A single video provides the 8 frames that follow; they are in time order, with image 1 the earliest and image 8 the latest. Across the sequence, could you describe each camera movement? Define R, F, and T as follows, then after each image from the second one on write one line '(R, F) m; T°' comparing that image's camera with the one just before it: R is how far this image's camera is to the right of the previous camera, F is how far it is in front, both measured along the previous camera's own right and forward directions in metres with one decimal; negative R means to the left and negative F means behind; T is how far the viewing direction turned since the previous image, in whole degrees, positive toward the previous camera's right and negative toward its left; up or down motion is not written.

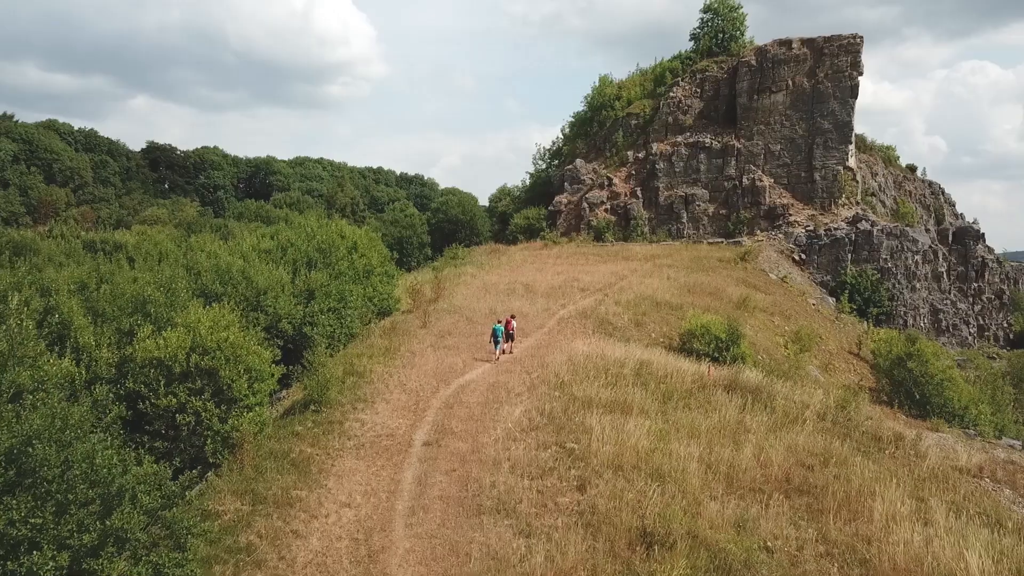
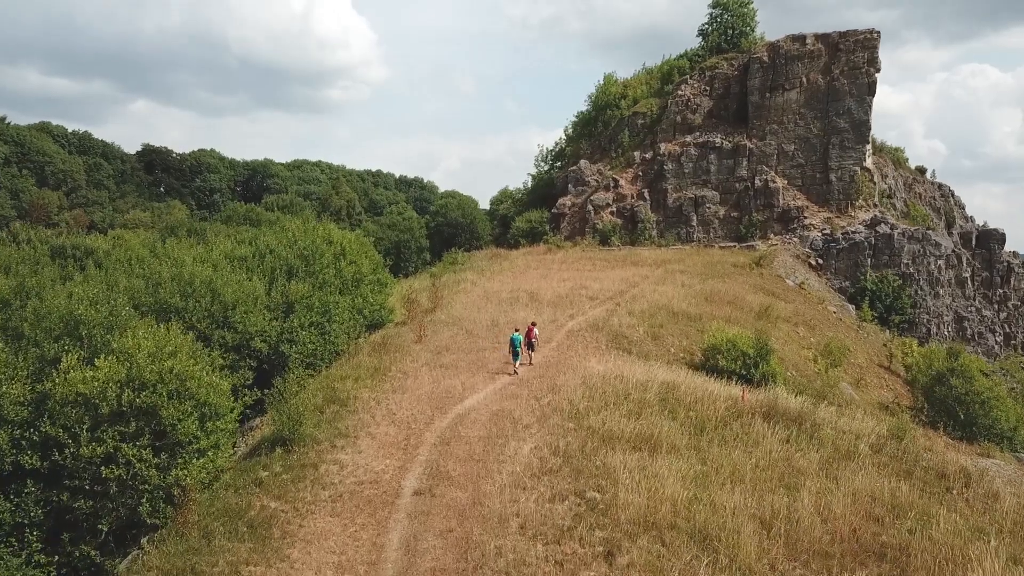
(-0.1, +2.0) m; 0°
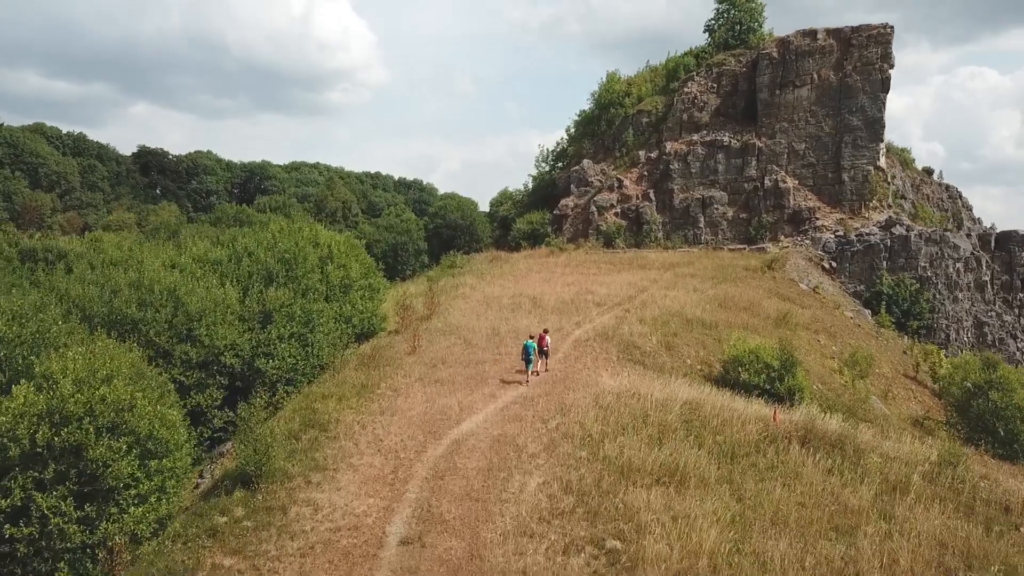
(0.0, +1.6) m; 0°
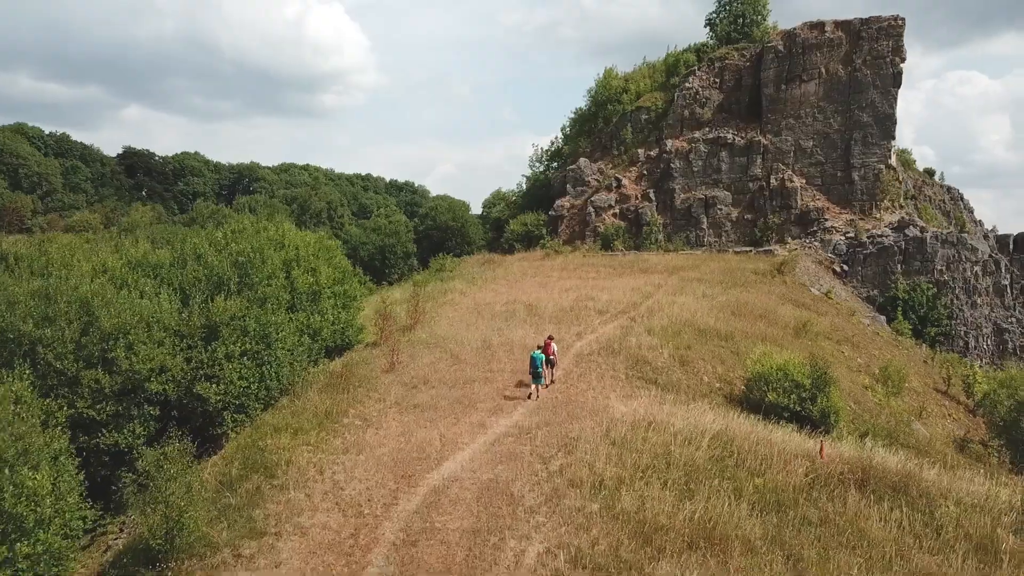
(0.0, +2.2) m; 0°
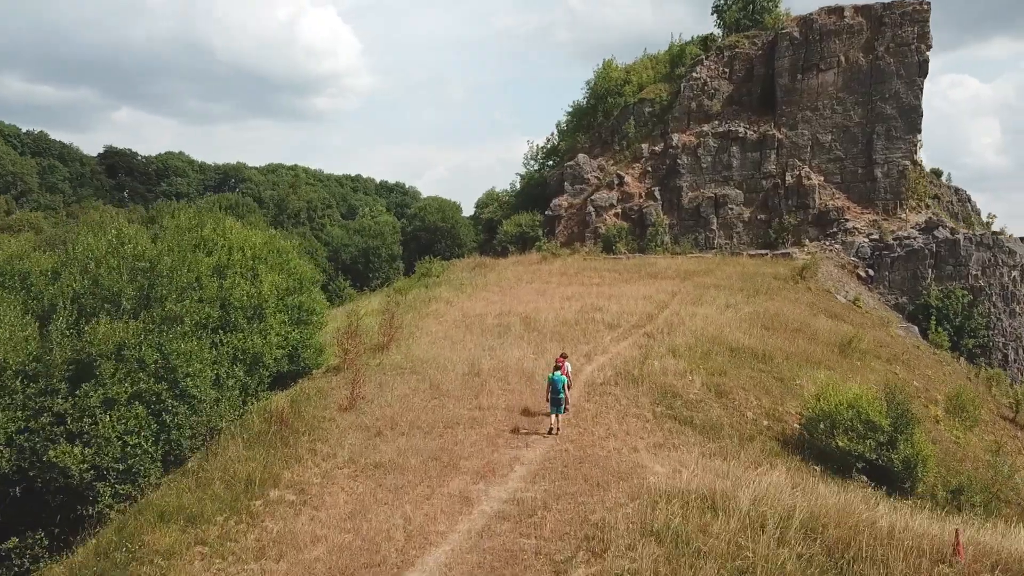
(0.0, +3.3) m; +1°
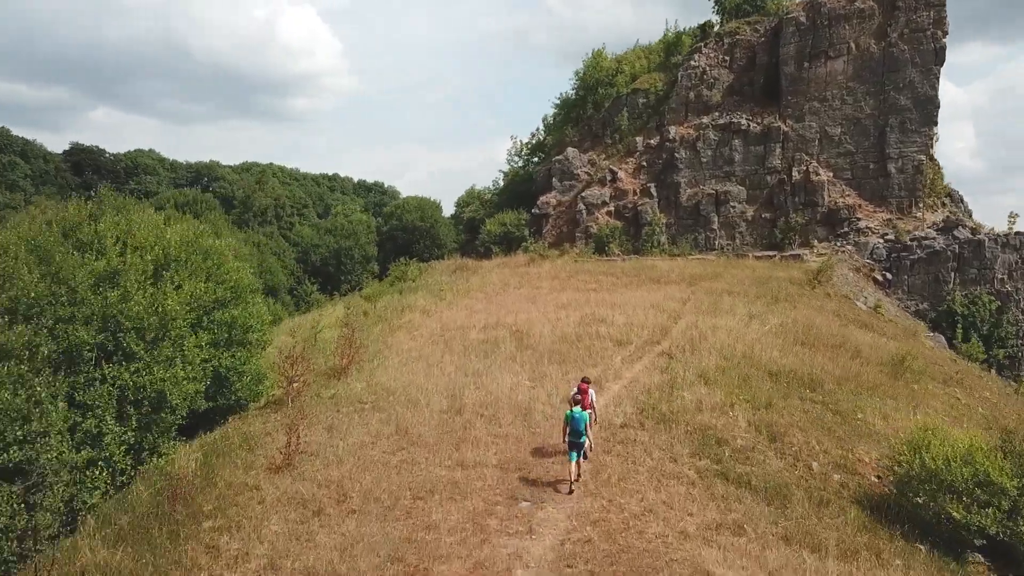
(-0.1, +3.1) m; +1°
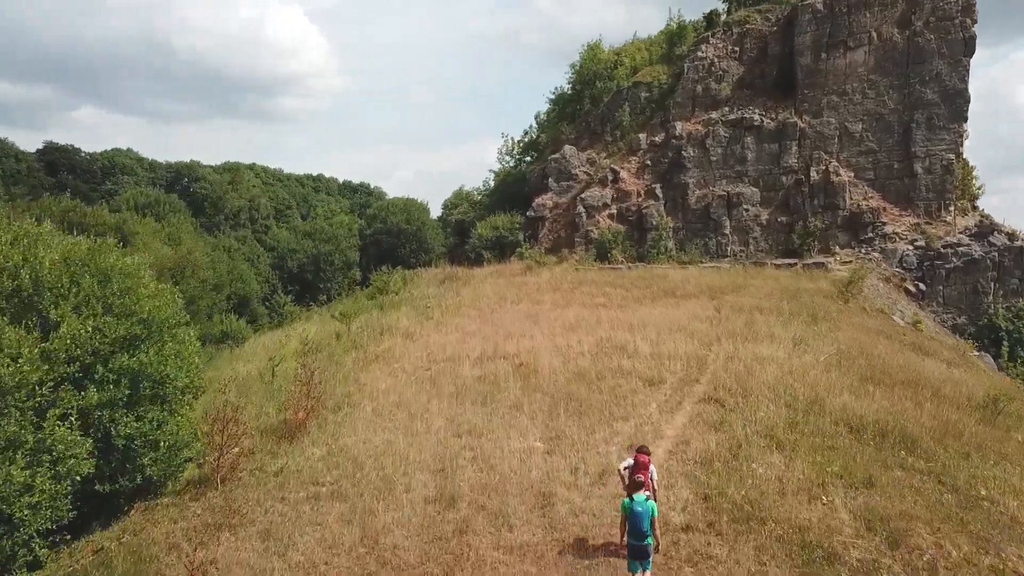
(-0.2, +3.0) m; +1°
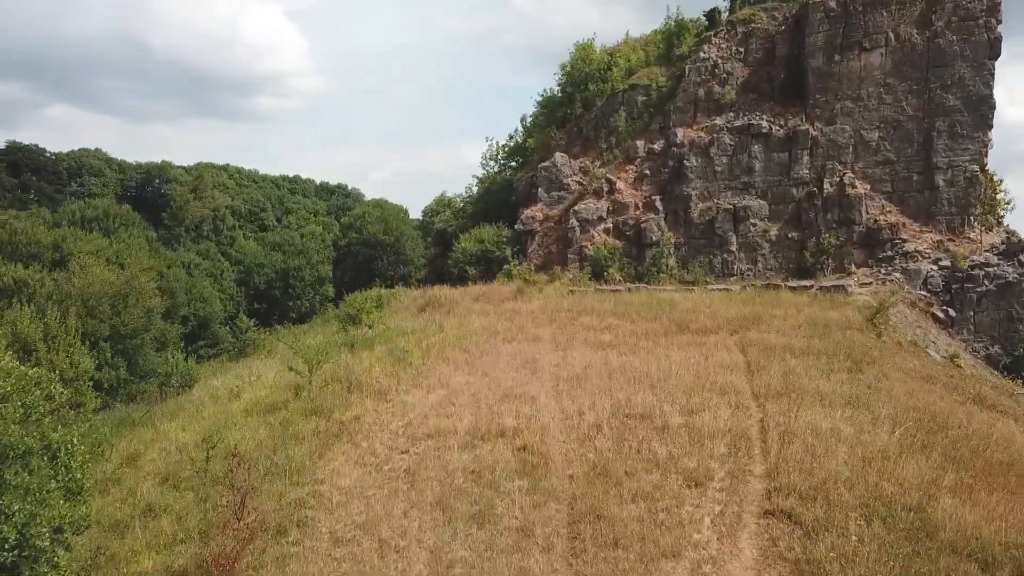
(-0.3, +2.8) m; +1°
